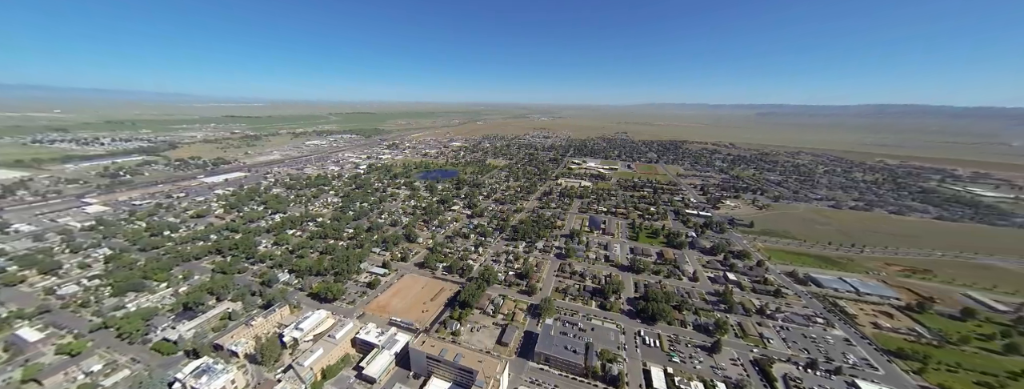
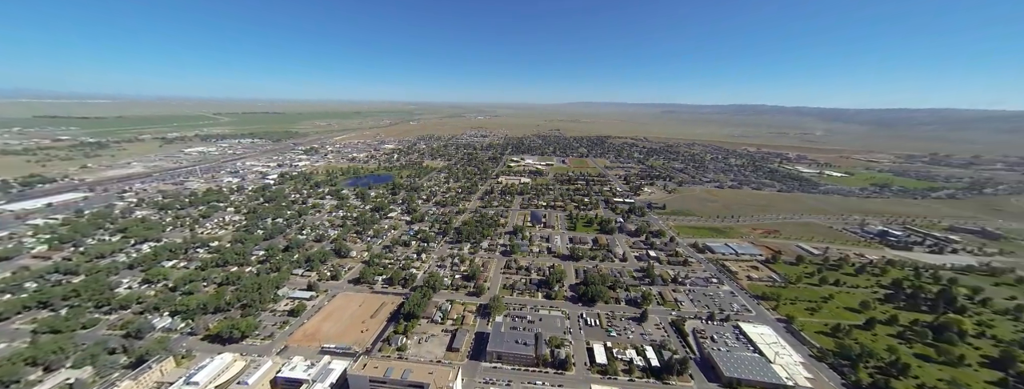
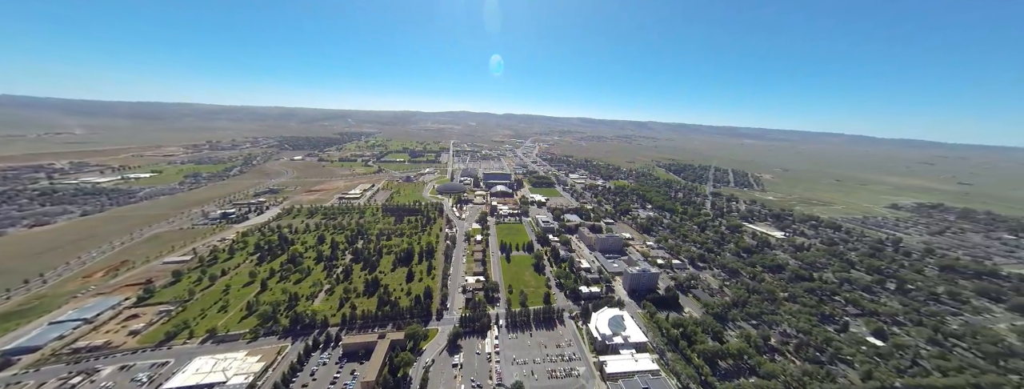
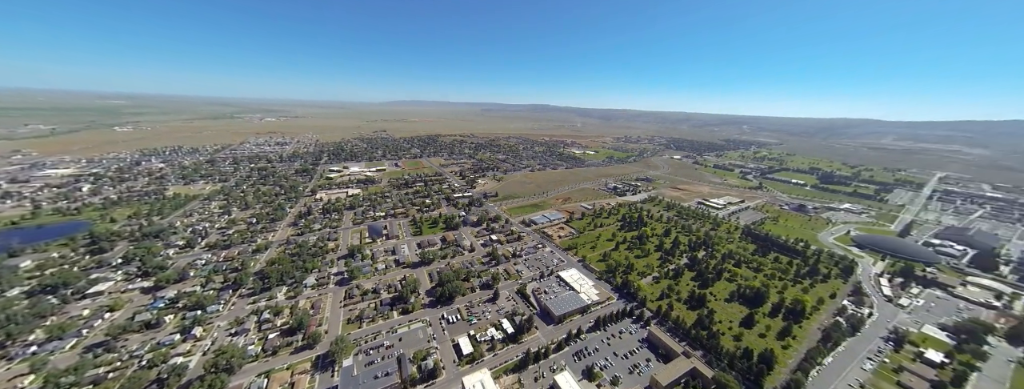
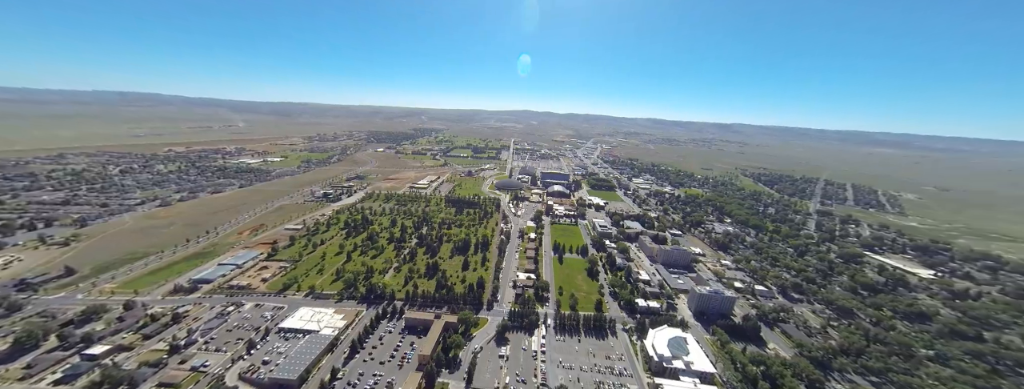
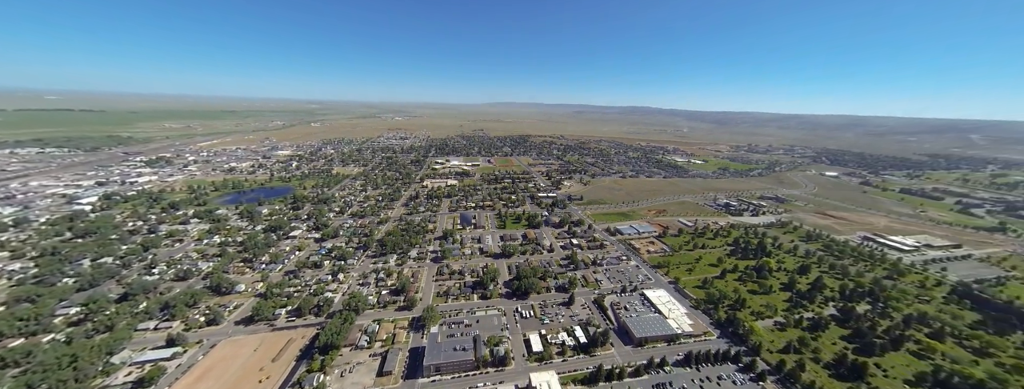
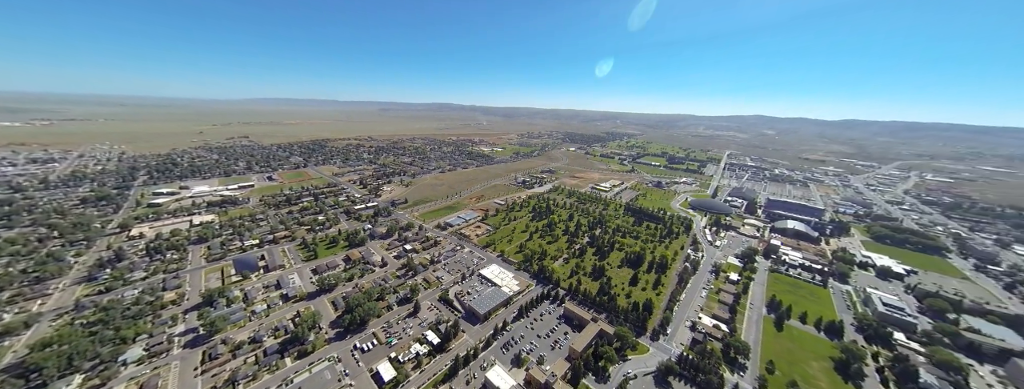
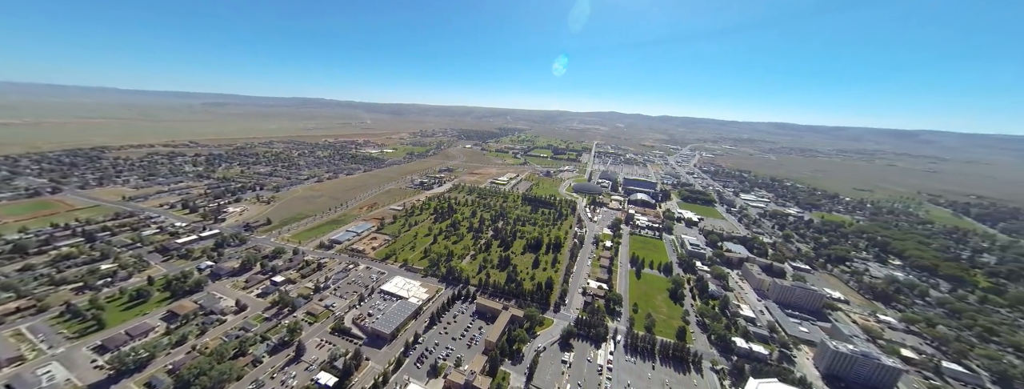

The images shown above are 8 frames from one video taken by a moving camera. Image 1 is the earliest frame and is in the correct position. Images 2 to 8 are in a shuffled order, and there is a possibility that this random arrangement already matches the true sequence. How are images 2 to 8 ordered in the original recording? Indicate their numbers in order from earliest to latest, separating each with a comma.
2, 6, 4, 7, 8, 5, 3
